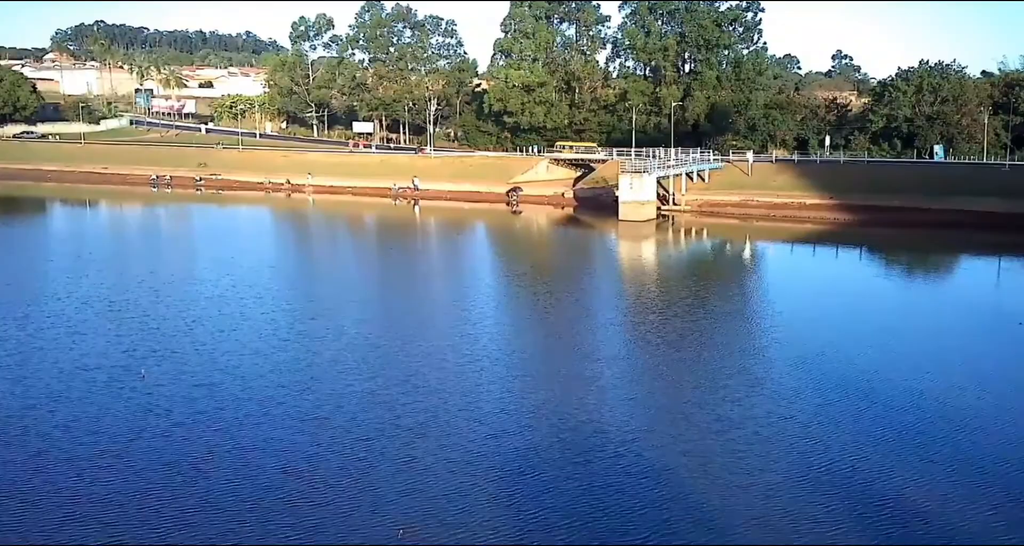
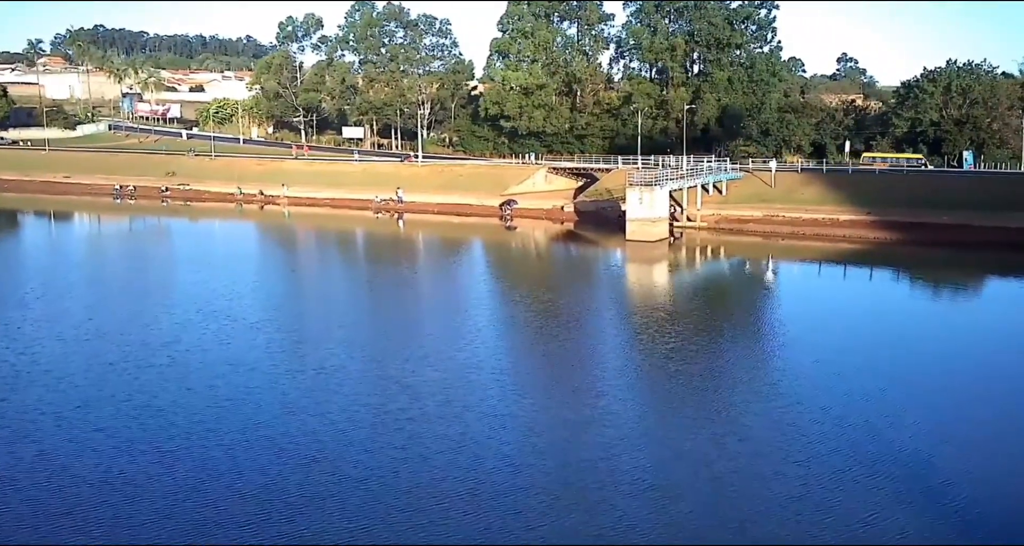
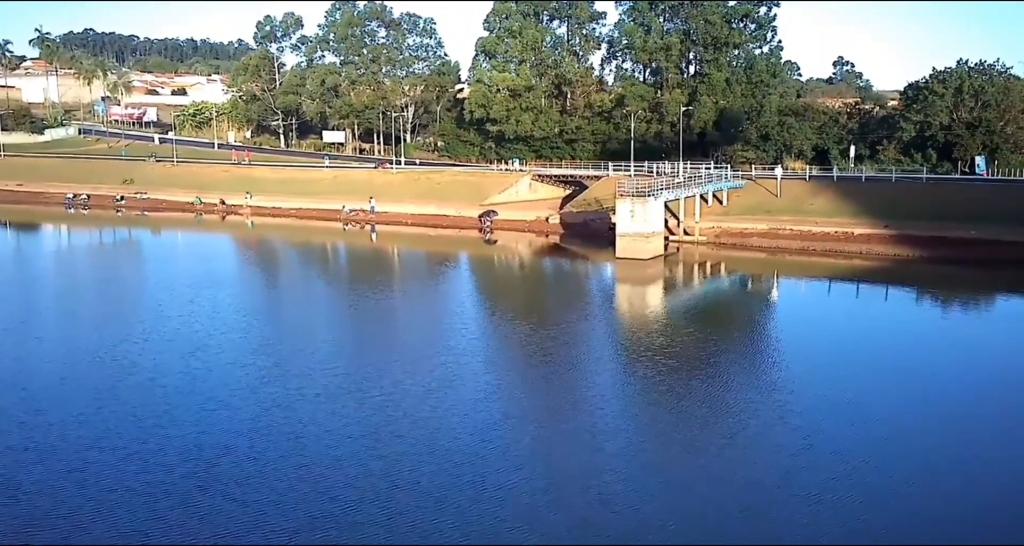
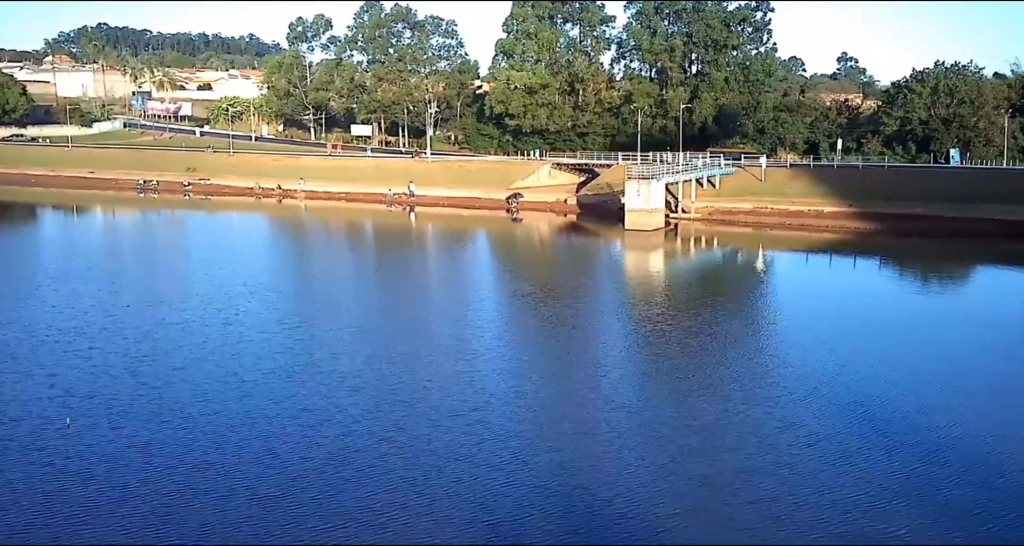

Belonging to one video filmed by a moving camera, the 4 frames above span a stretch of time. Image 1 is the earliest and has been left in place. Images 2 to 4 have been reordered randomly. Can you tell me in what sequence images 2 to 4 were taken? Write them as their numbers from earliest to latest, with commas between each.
4, 2, 3
